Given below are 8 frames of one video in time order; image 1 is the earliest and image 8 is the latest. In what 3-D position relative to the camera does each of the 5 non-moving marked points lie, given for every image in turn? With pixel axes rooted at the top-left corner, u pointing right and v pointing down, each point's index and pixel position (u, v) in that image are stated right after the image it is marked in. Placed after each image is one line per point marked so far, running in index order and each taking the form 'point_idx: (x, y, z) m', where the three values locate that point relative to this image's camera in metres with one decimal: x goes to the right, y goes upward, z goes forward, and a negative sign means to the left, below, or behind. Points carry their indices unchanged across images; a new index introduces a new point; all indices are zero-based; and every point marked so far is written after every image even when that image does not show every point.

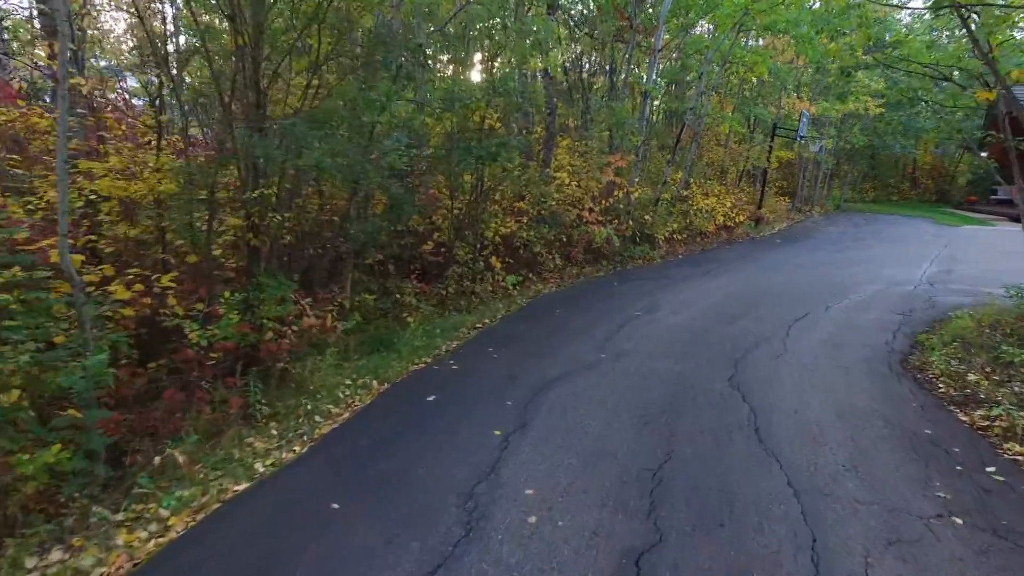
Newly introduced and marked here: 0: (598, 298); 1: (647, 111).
0: (+1.1, -0.2, +9.6) m
1: (+2.9, +3.8, +15.4) m
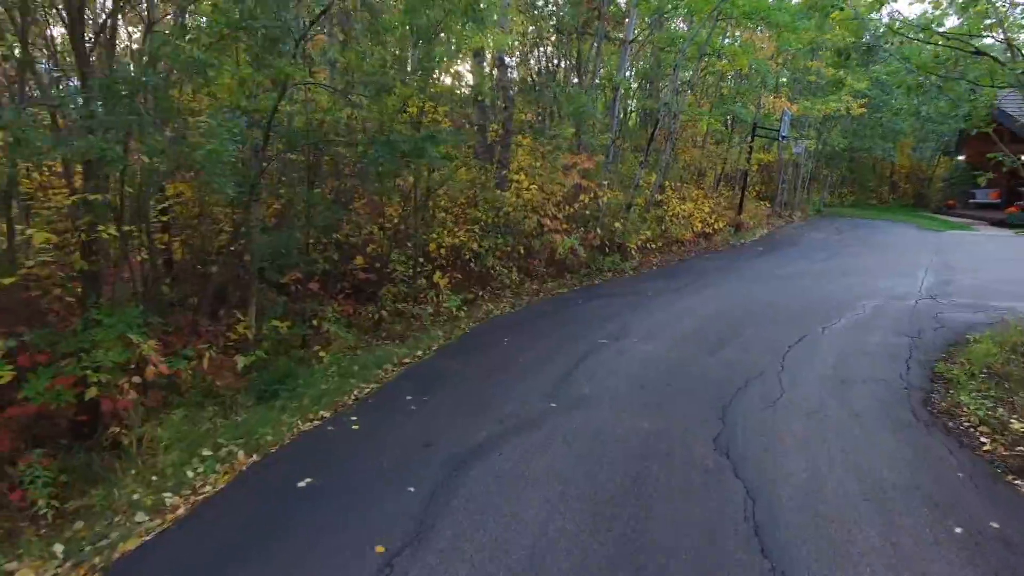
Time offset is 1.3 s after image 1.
0: (+0.5, -0.4, +8.2) m
1: (+2.1, +3.5, +14.0) m
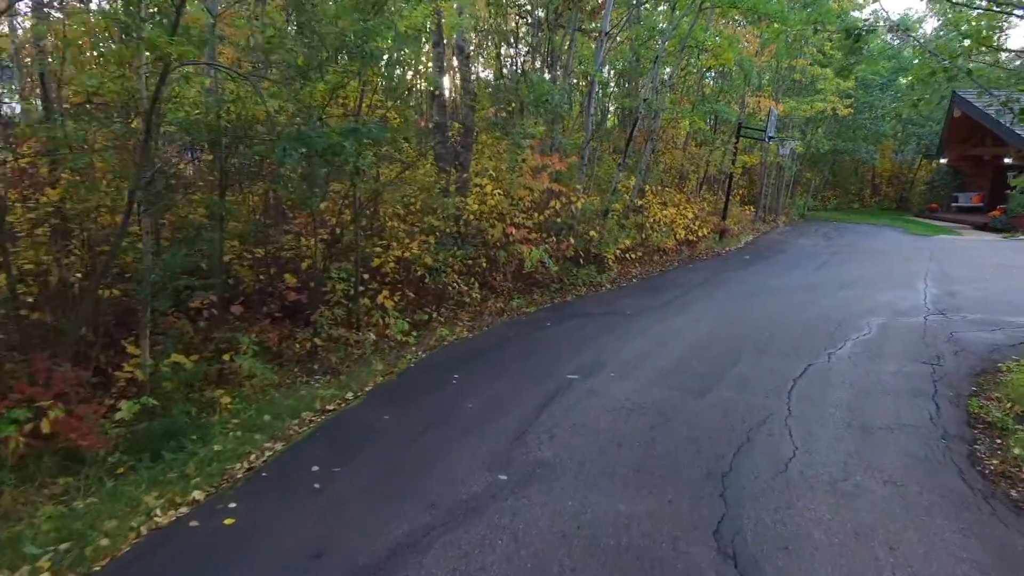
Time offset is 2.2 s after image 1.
0: (+0.1, -0.6, +7.0) m
1: (+1.5, +3.3, +12.9) m
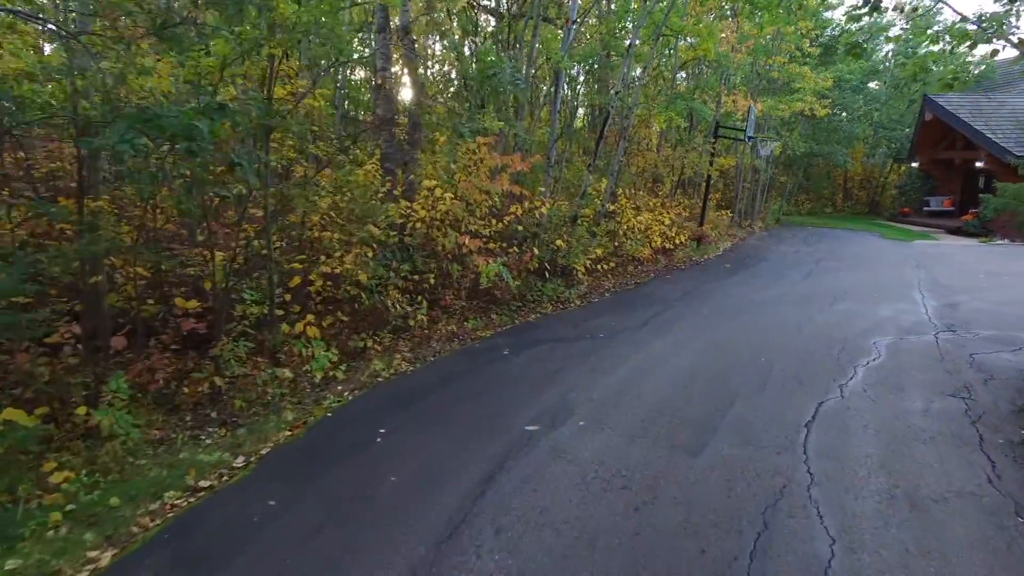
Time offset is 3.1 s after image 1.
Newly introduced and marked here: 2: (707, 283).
0: (-0.3, -0.8, +5.7) m
1: (+0.8, +3.1, +11.6) m
2: (+3.1, +0.1, +11.5) m
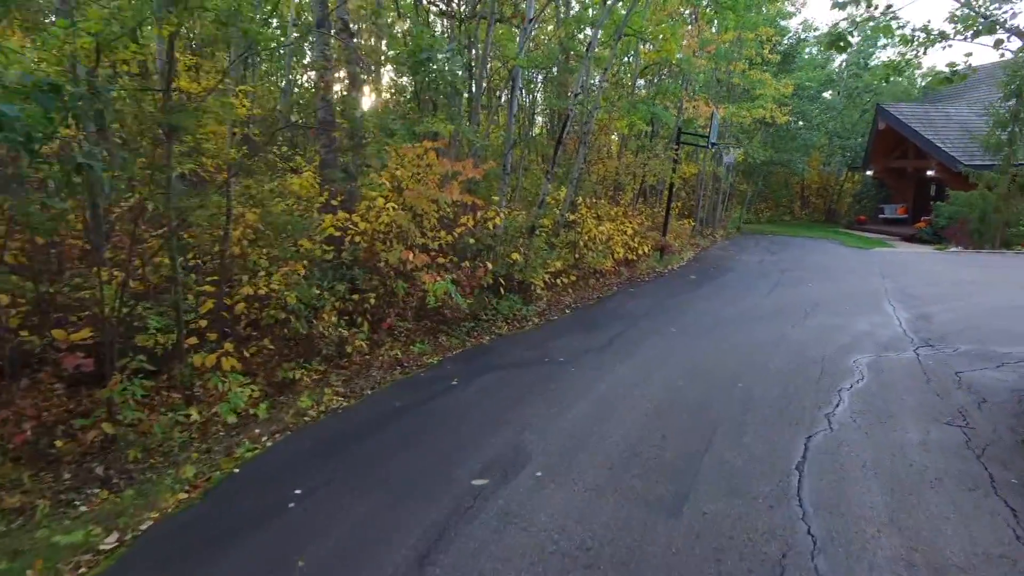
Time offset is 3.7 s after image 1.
0: (-0.7, -1.0, +4.9) m
1: (+0.1, +2.8, +10.9) m
2: (+2.4, -0.1, +10.9) m
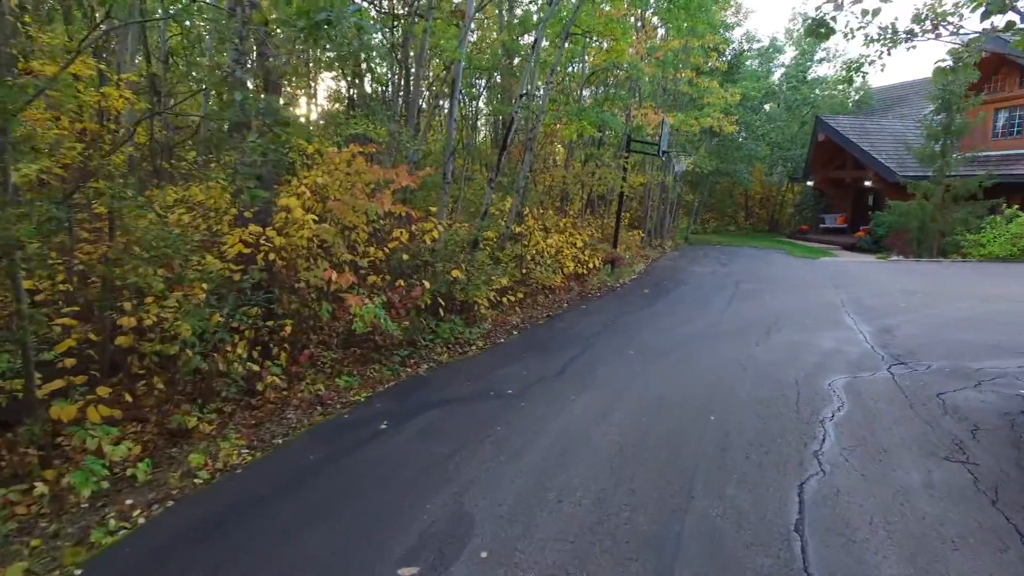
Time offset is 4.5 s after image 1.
0: (-1.0, -1.2, +3.9) m
1: (-0.8, +2.6, +10.1) m
2: (+1.6, -0.4, +10.2) m
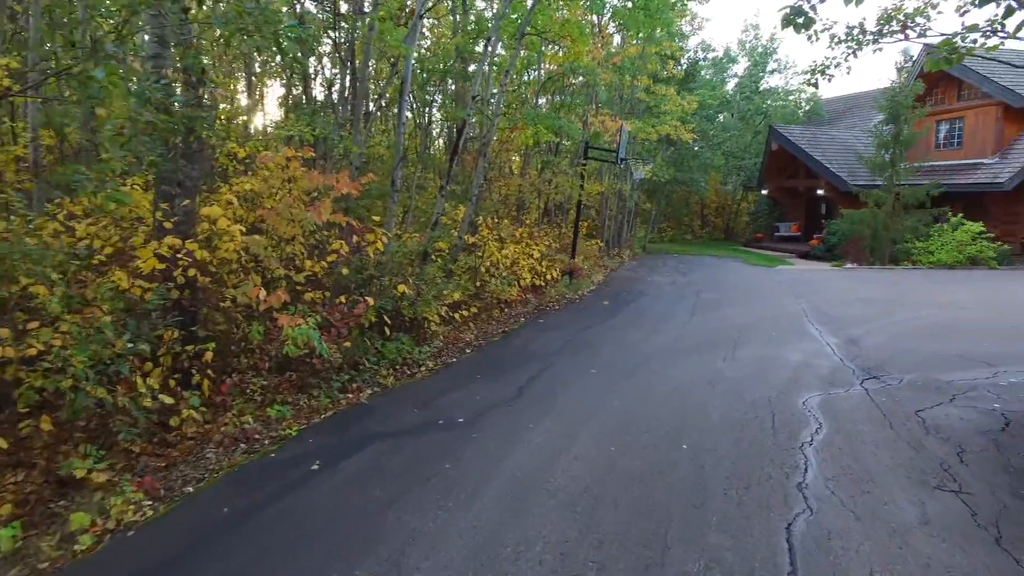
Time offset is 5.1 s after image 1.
0: (-1.3, -1.3, +3.3) m
1: (-1.4, +2.4, +9.5) m
2: (+1.0, -0.5, +9.7) m
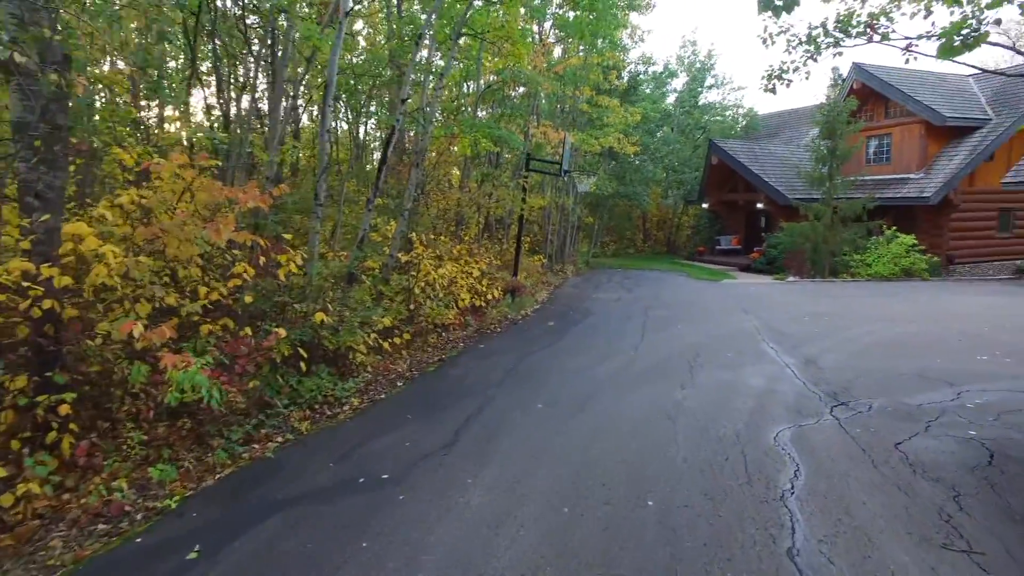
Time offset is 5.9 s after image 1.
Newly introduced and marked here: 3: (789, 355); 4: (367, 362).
0: (-1.5, -1.4, +2.3) m
1: (-2.2, +2.1, +8.6) m
2: (+0.3, -0.8, +8.9) m
3: (+3.7, -0.9, +9.6) m
4: (-1.5, -0.8, +7.5) m
